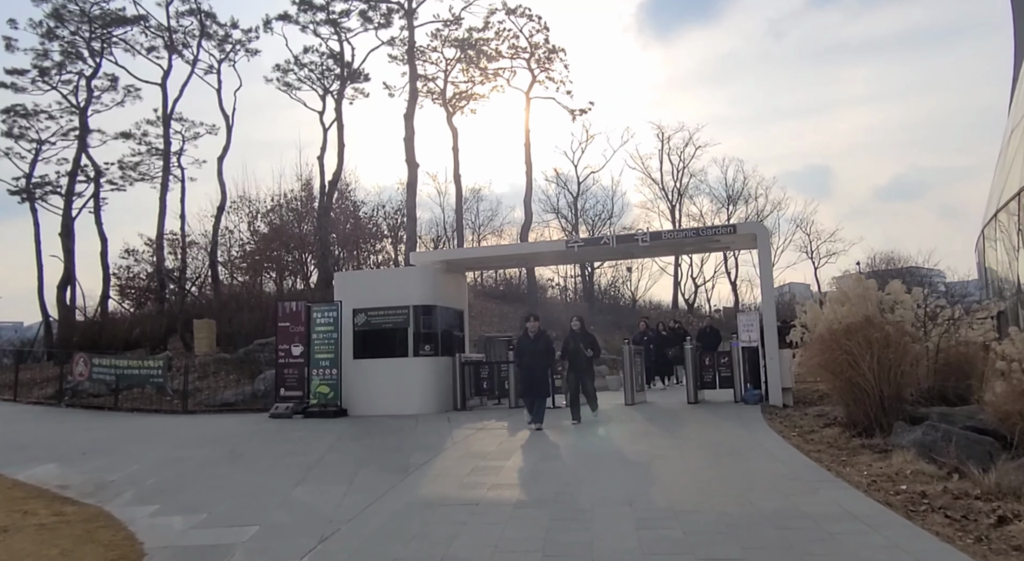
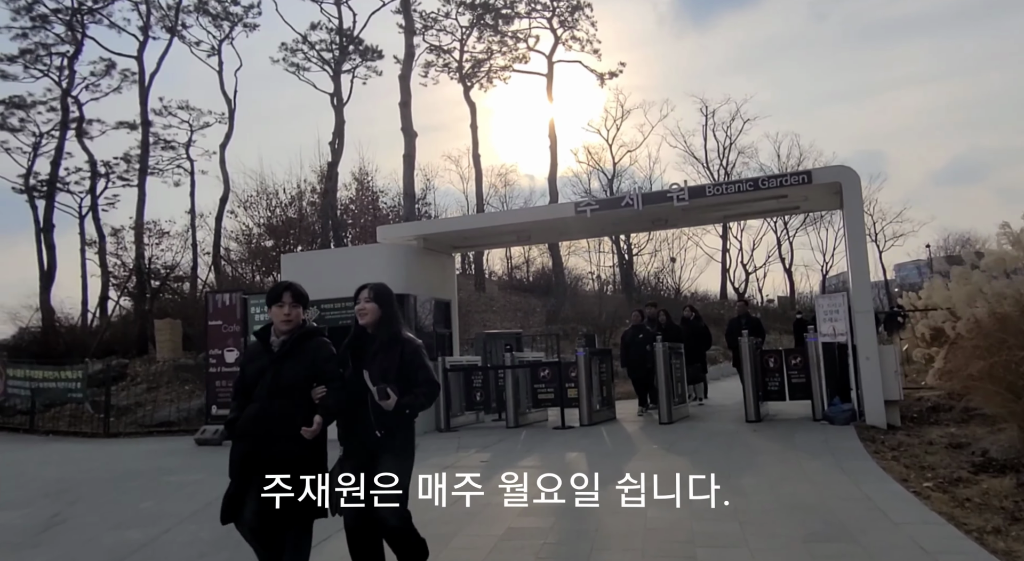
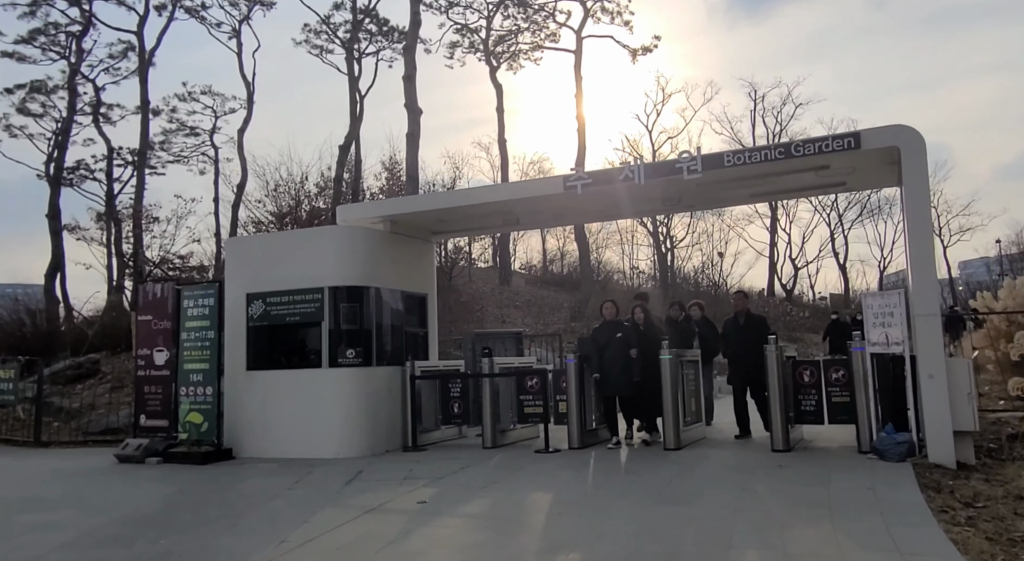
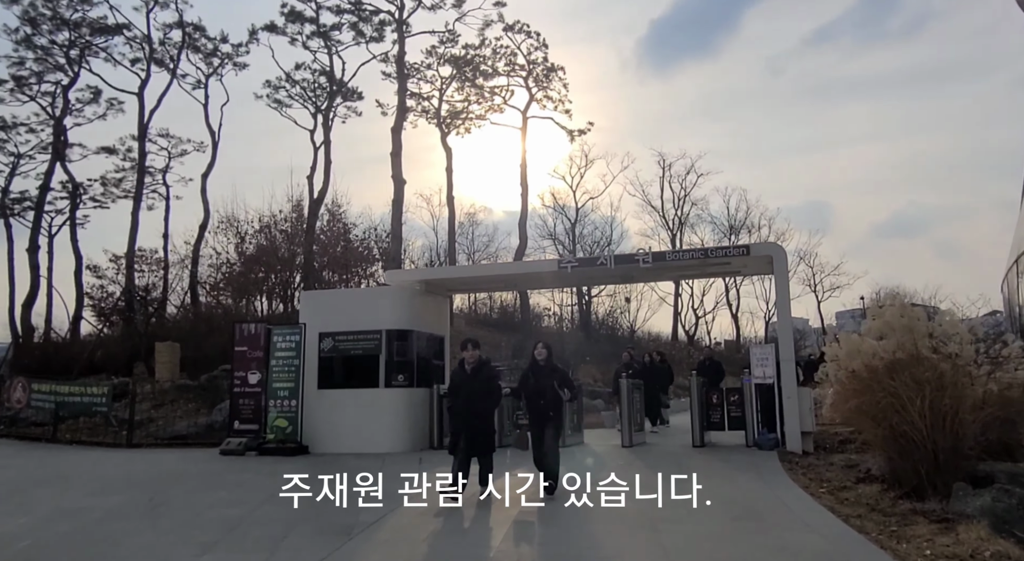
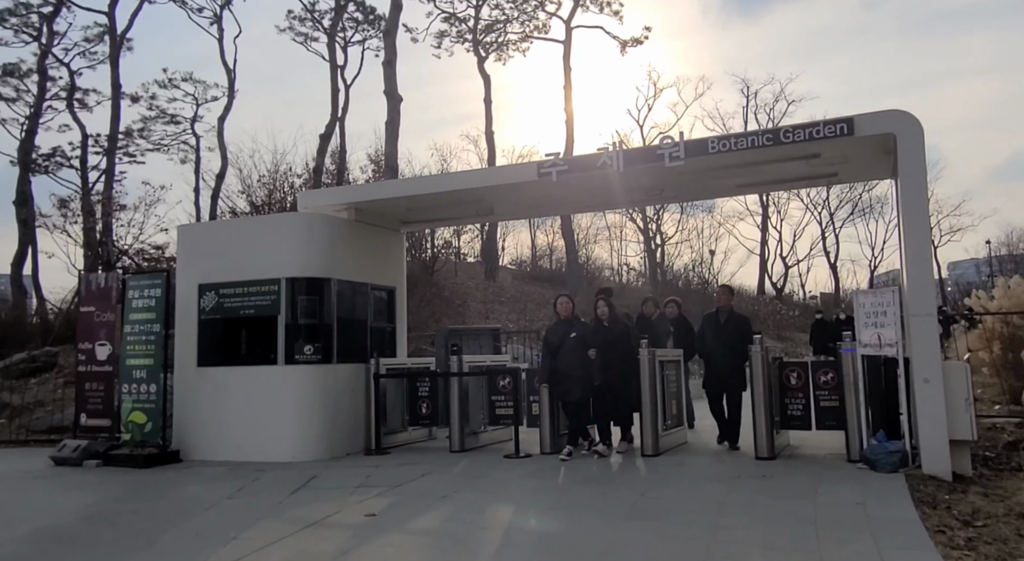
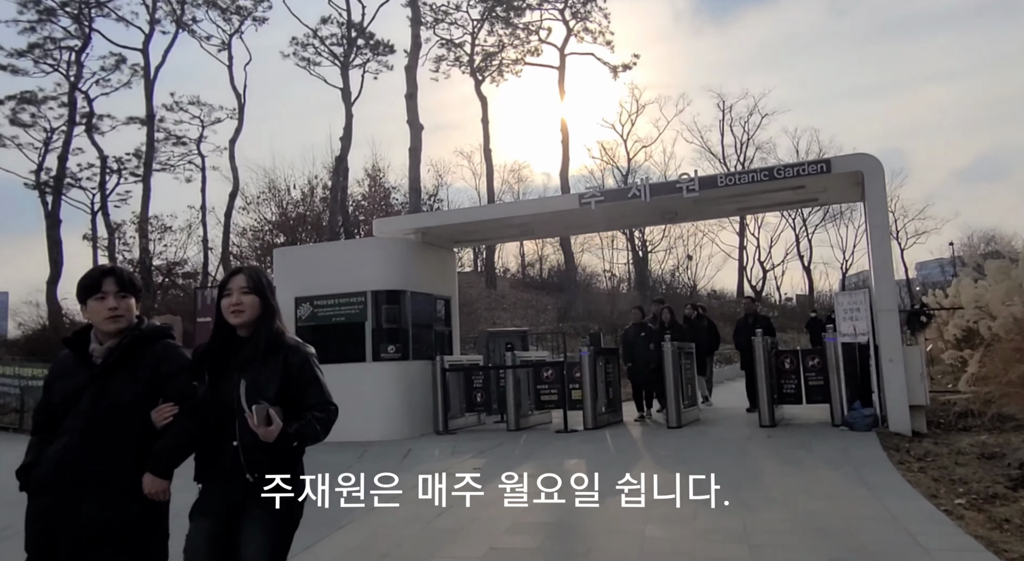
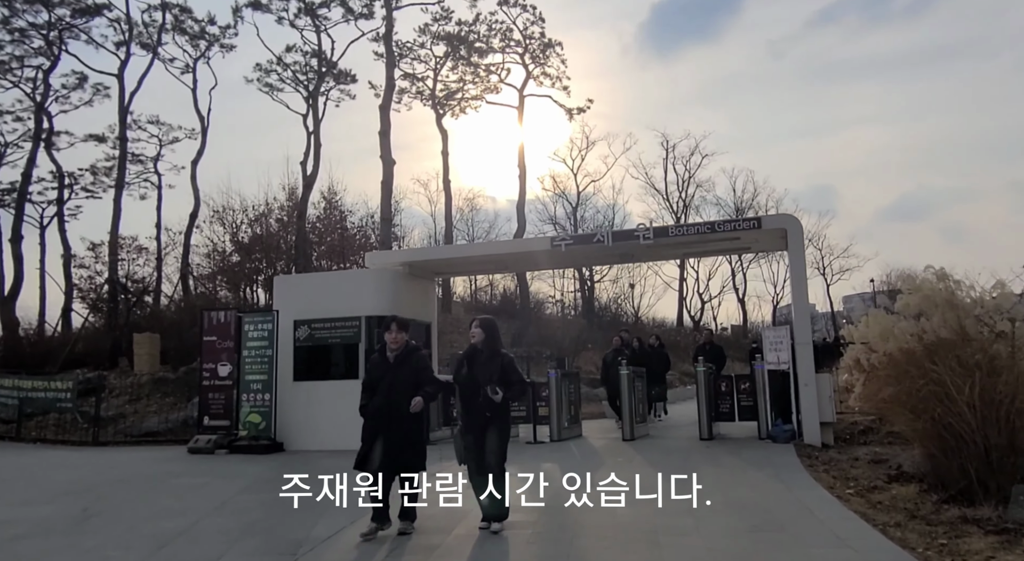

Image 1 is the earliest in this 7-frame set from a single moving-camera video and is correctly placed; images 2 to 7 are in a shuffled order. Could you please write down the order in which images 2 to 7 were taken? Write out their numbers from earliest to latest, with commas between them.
4, 7, 2, 6, 3, 5
